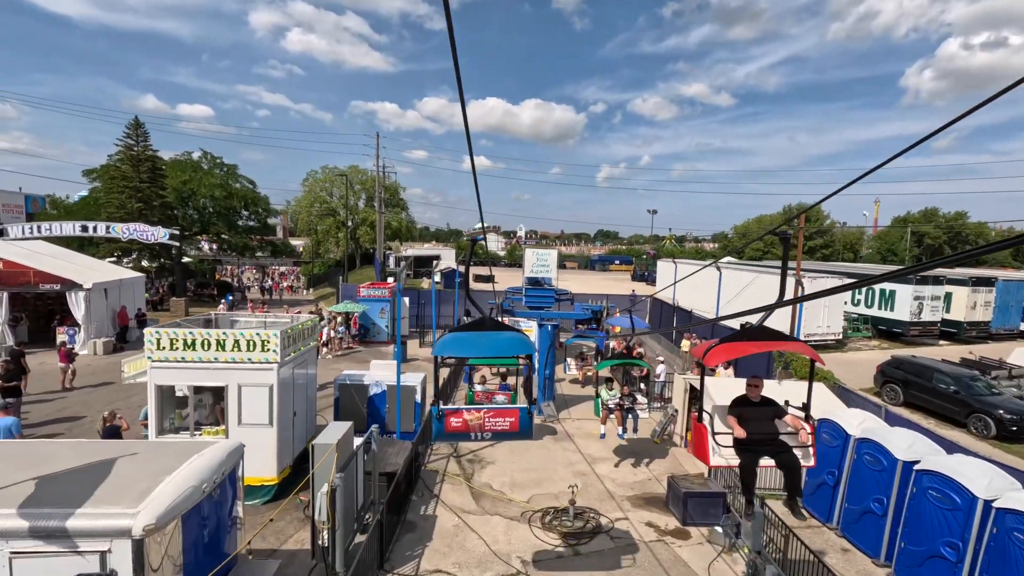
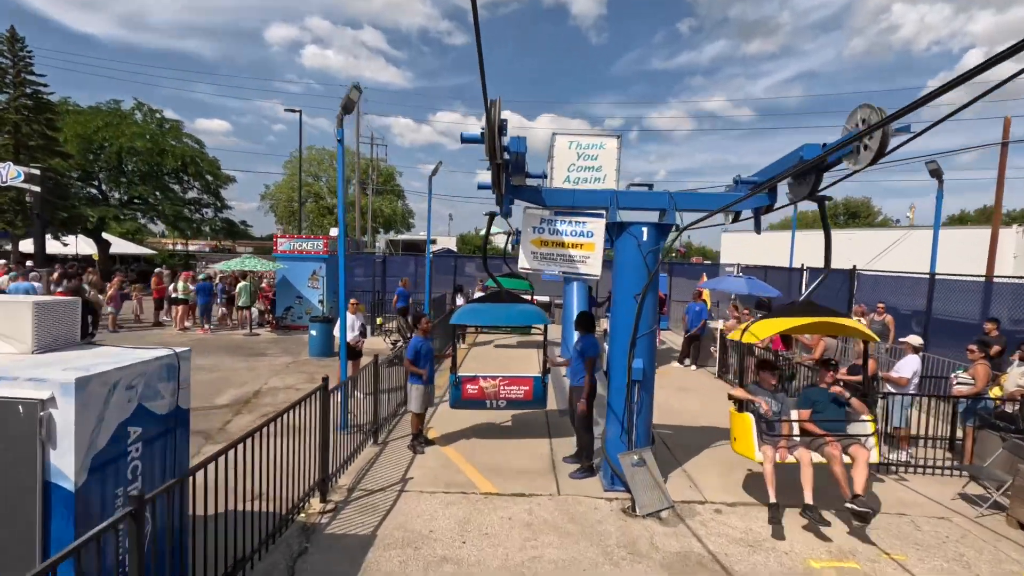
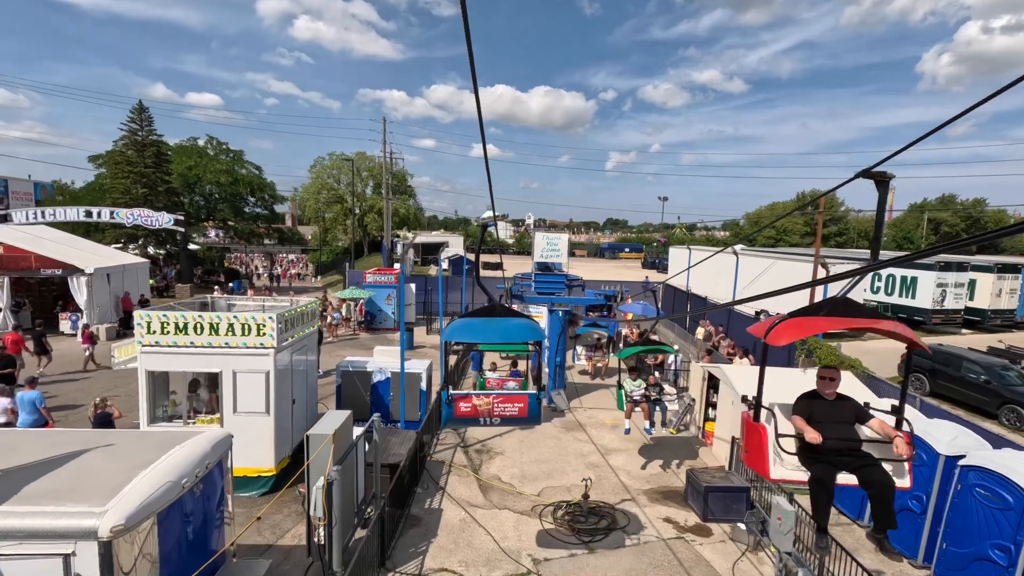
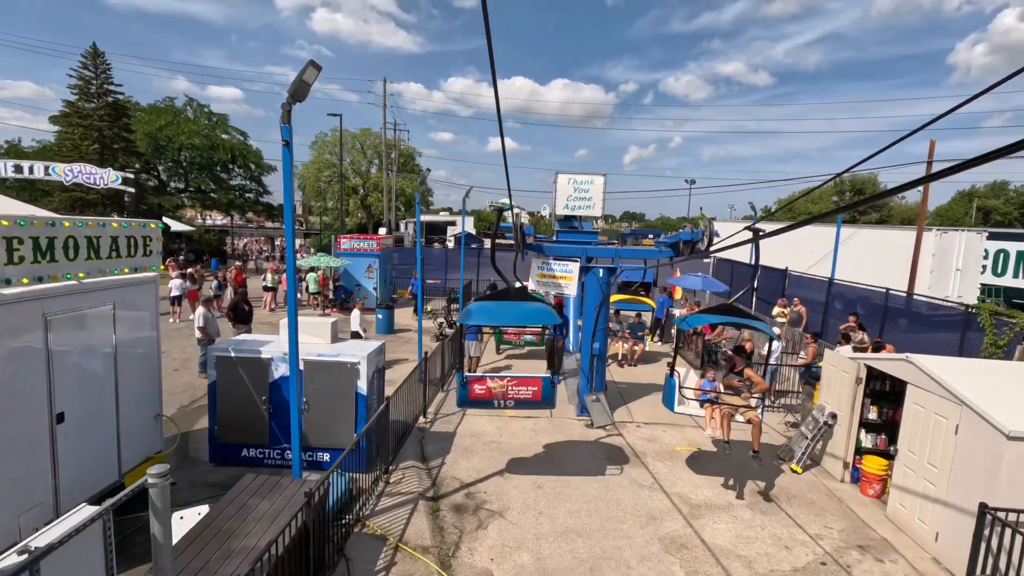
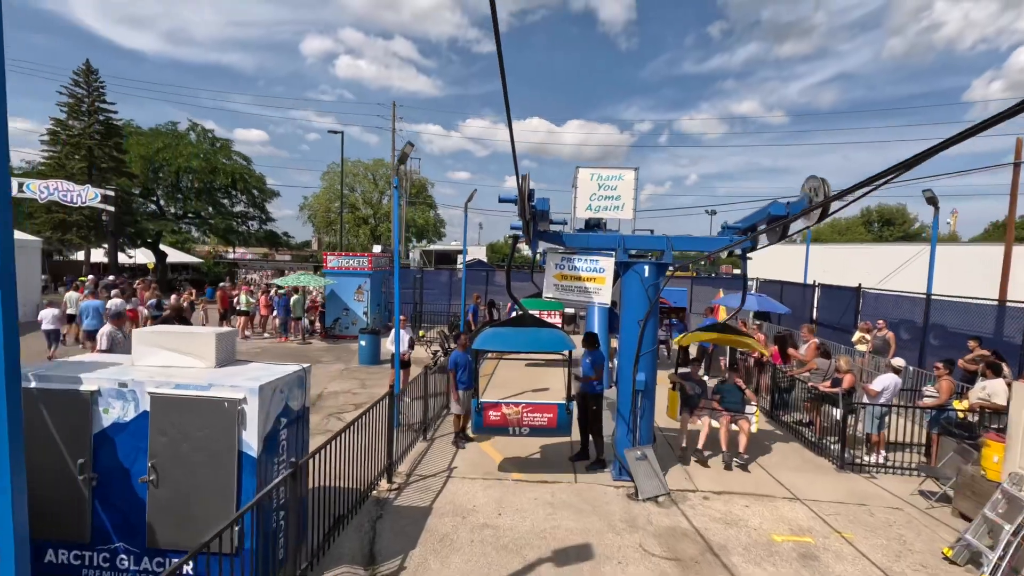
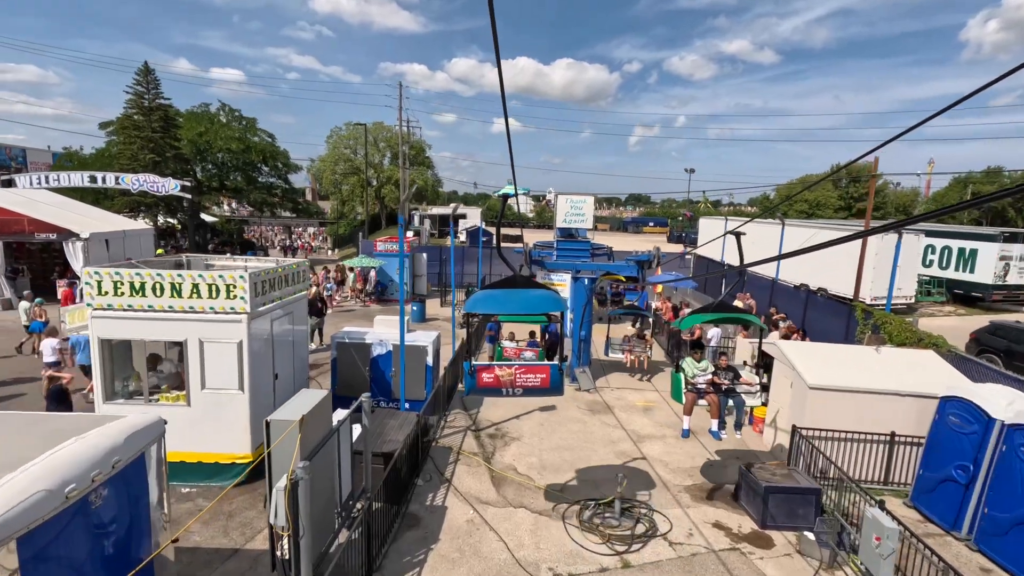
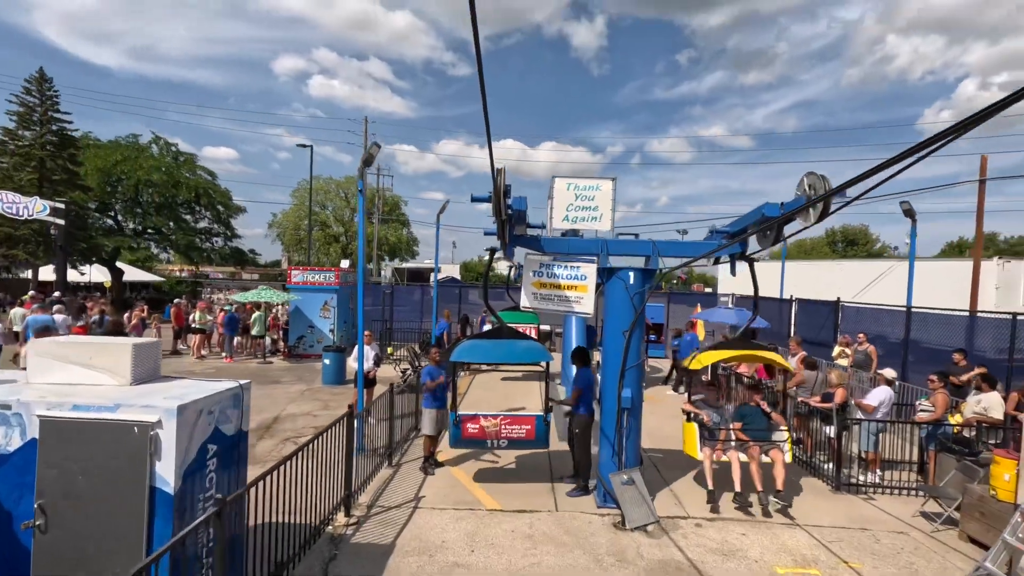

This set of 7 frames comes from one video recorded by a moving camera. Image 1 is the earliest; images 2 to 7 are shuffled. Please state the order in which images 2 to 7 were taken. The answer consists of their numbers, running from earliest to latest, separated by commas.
3, 6, 4, 5, 7, 2
